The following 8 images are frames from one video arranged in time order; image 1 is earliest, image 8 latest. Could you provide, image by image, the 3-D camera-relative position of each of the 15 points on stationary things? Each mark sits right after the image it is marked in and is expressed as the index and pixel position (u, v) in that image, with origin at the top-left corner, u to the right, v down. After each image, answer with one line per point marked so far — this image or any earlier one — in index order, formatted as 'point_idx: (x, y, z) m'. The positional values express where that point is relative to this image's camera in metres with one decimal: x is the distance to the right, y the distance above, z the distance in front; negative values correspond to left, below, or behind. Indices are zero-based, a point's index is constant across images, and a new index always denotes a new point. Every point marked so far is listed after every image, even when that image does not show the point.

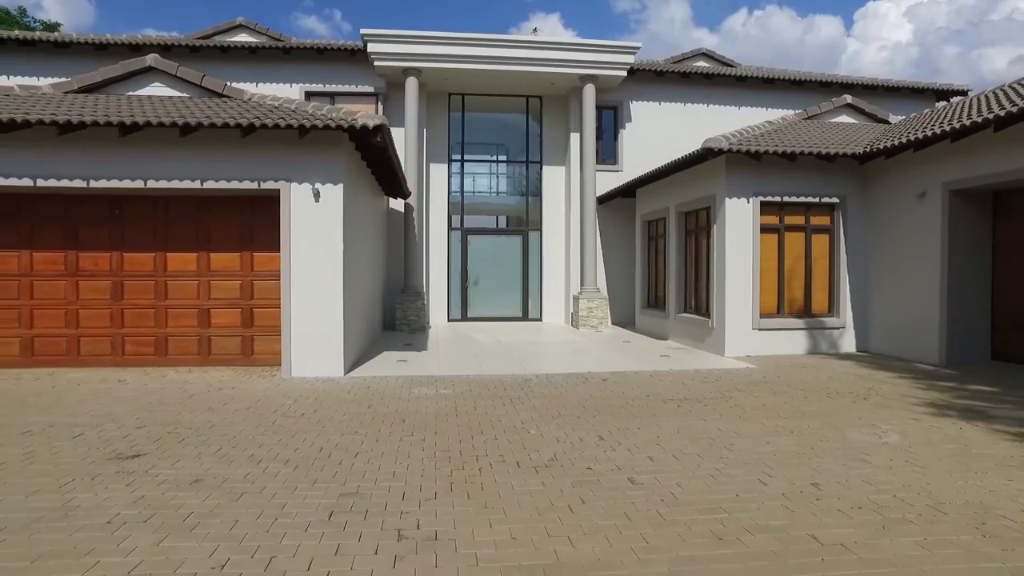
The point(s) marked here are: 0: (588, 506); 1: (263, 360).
0: (+0.5, -1.3, +4.0) m
1: (-3.5, -1.0, +9.4) m
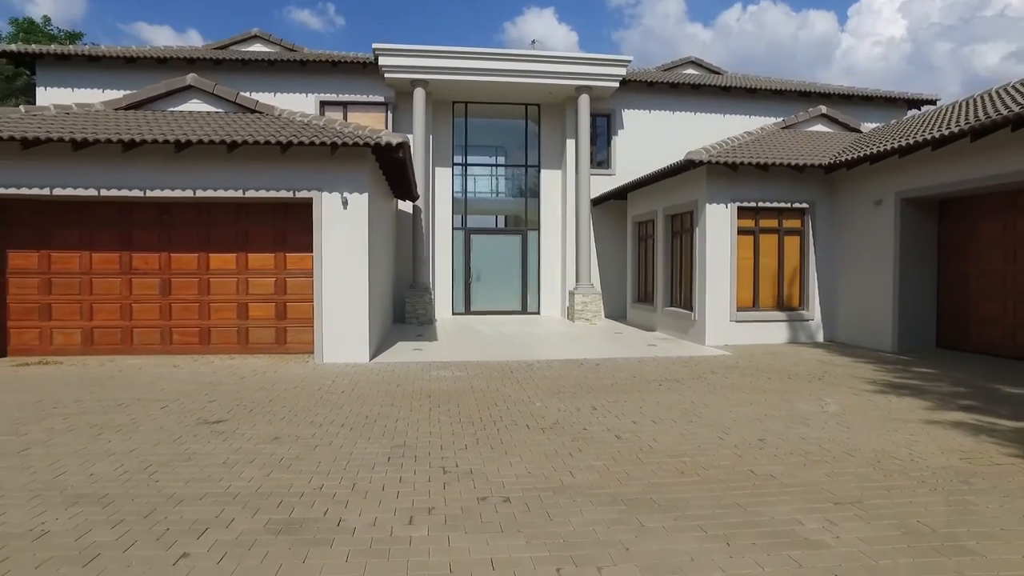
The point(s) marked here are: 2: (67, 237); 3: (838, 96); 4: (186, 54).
0: (+0.6, -1.3, +5.2) m
1: (-3.4, -1.0, +10.6) m
2: (-6.9, +0.8, +10.3) m
3: (+9.0, +5.3, +18.3) m
4: (-7.9, +5.7, +16.2) m
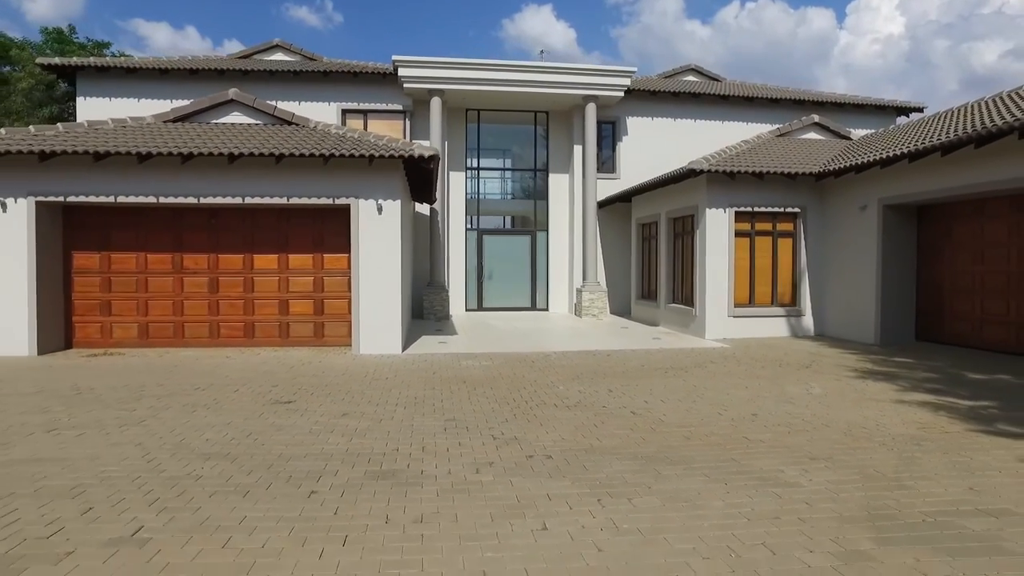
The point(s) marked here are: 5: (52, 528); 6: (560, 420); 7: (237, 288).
0: (+0.9, -1.2, +6.2) m
1: (-3.1, -0.9, +11.6) m
2: (-6.6, +0.8, +11.3) m
3: (+9.3, +5.4, +19.3) m
4: (-7.6, +5.8, +17.2) m
5: (-2.4, -1.3, +3.6) m
6: (+0.5, -1.2, +6.4) m
7: (-4.7, 0.0, +11.5) m
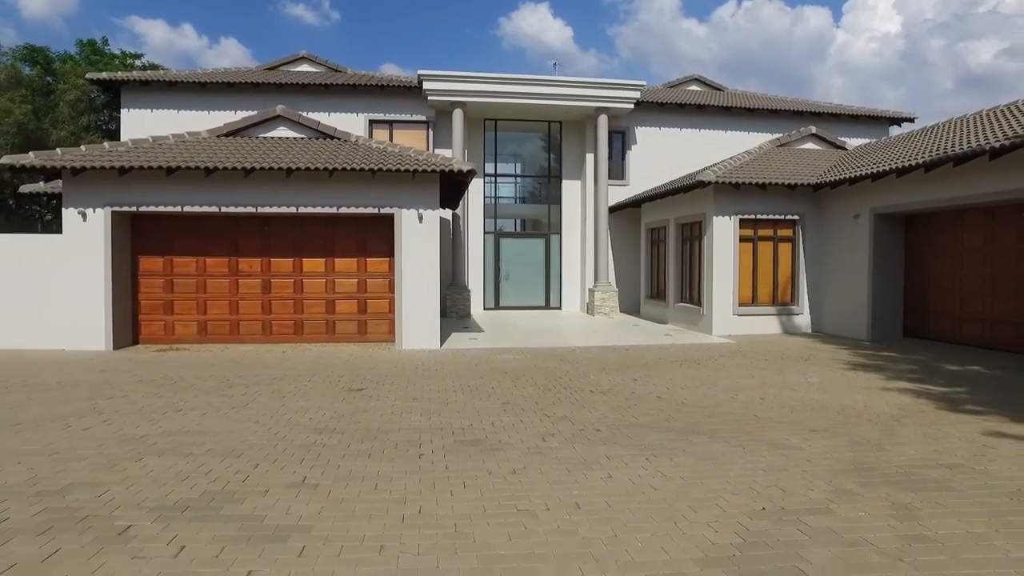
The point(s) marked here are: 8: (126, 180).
0: (+1.4, -1.3, +7.4) m
1: (-2.6, -1.0, +12.8) m
2: (-6.1, +0.8, +12.4) m
3: (+9.8, +5.4, +20.5) m
4: (-7.2, +5.8, +18.3) m
5: (-1.9, -1.3, +4.7) m
6: (+1.0, -1.3, +7.5) m
7: (-4.2, 0.0, +12.6) m
8: (-6.8, +1.9, +11.7) m
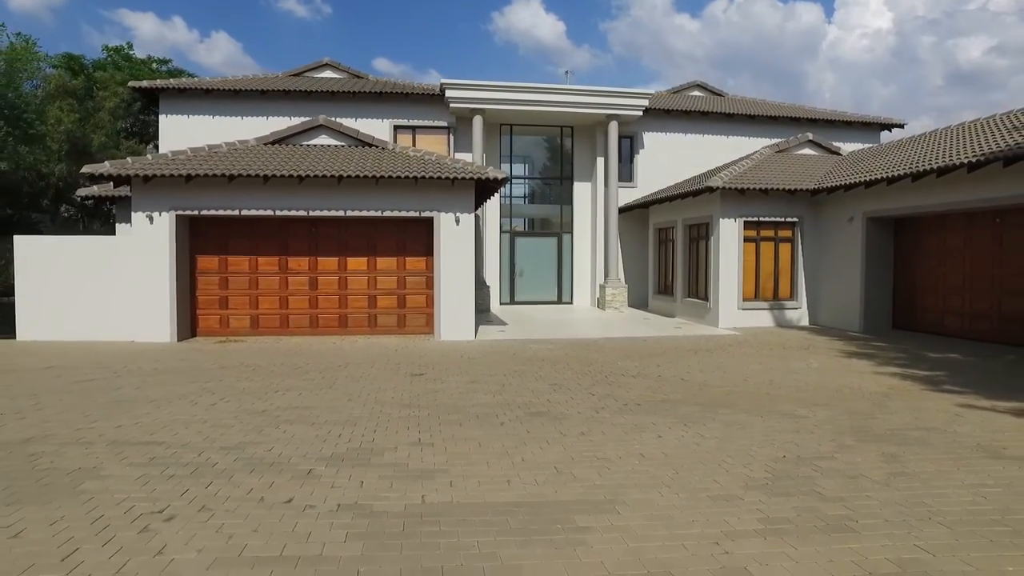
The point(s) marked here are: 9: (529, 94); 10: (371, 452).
0: (+2.0, -1.3, +8.6) m
1: (-2.1, -0.9, +13.9) m
2: (-5.5, +0.9, +13.5) m
3: (+10.2, +5.5, +21.8) m
4: (-6.7, +5.9, +19.4) m
5: (-1.3, -1.3, +5.9) m
6: (+1.6, -1.3, +8.8) m
7: (-3.7, 0.0, +13.8) m
8: (-6.2, +2.0, +12.8) m
9: (+0.5, +5.6, +19.3) m
10: (-1.1, -1.3, +5.4) m
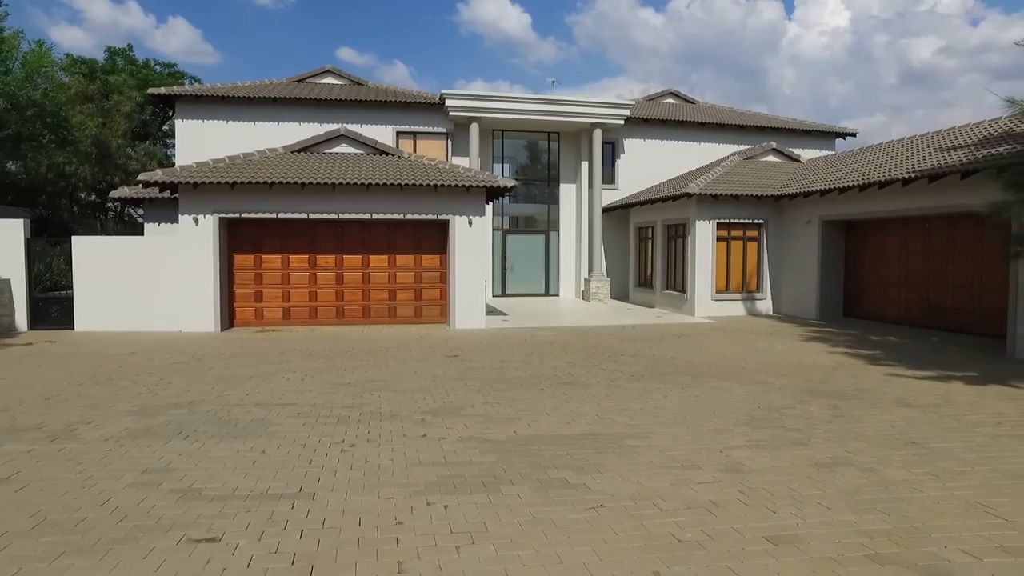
0: (+2.4, -1.2, +10.6) m
1: (-2.0, -0.8, +15.7) m
2: (-5.4, +1.0, +15.1) m
3: (+9.9, +5.8, +24.1) m
4: (-6.9, +6.1, +20.8) m
5: (-0.8, -1.3, +7.7) m
6: (+1.9, -1.2, +10.7) m
7: (-3.6, +0.2, +15.4) m
8: (-6.1, +2.1, +14.3) m
9: (+0.3, +5.8, +21.1) m
10: (-0.6, -1.3, +7.2) m
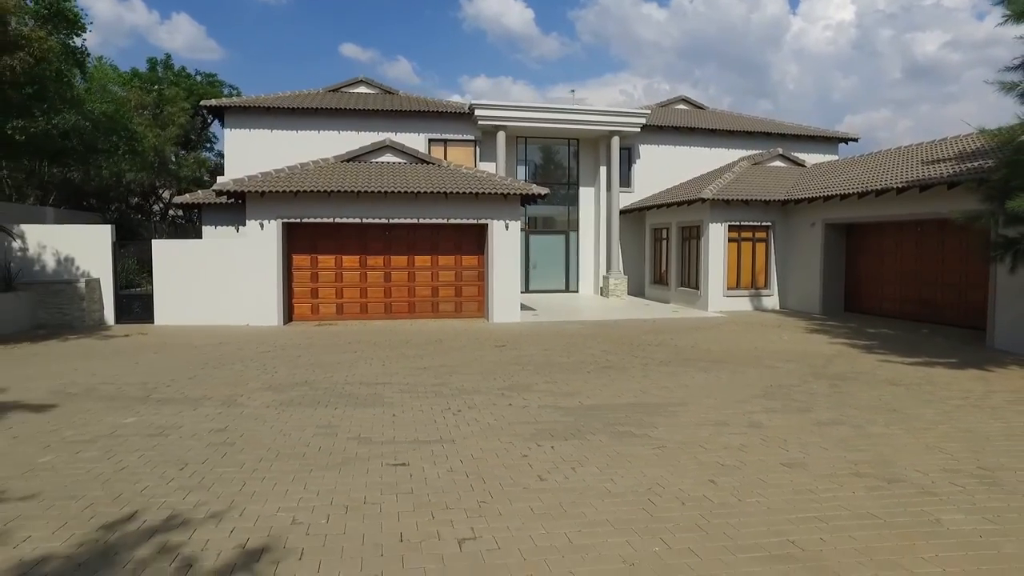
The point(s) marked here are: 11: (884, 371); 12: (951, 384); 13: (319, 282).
0: (+3.1, -1.2, +12.2) m
1: (-1.2, -0.7, +17.3) m
2: (-4.6, +1.0, +16.7) m
3: (+10.7, +5.9, +25.6) m
4: (-6.1, +6.2, +22.4) m
5: (0.0, -1.3, +9.4) m
6: (+2.7, -1.1, +12.3) m
7: (-2.8, +0.2, +17.0) m
8: (-5.3, +2.1, +16.0) m
9: (+1.1, +5.9, +22.7) m
10: (+0.2, -1.3, +8.8) m
11: (+5.5, -1.2, +9.9) m
12: (+5.9, -1.3, +9.0) m
13: (-4.9, +0.1, +16.8) m
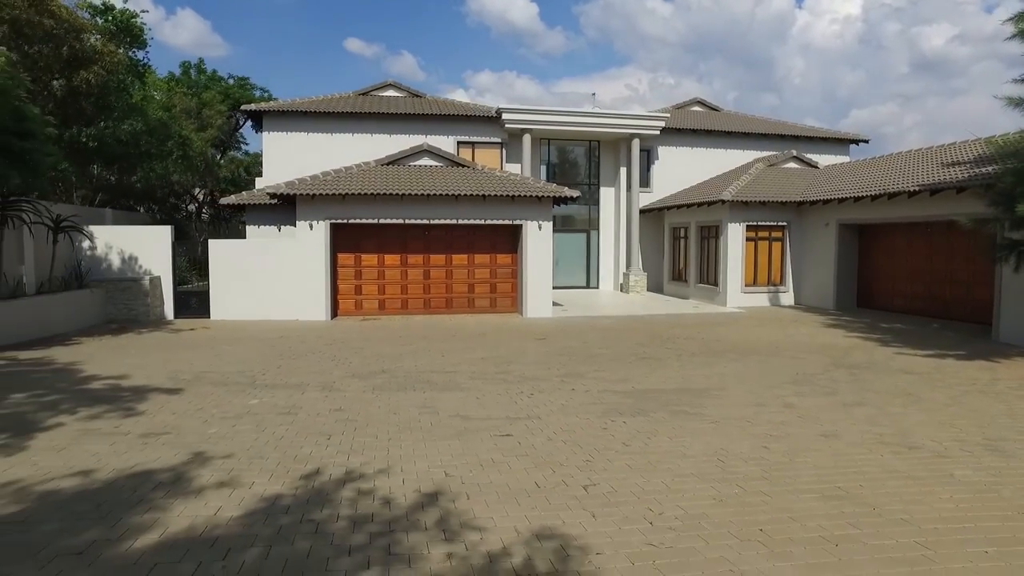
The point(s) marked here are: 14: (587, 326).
0: (+4.0, -1.1, +13.2) m
1: (-0.3, -0.6, +18.4) m
2: (-3.7, +1.1, +17.8) m
3: (+11.6, +6.1, +26.5) m
4: (-5.2, +6.3, +23.4) m
5: (+0.8, -1.3, +10.4) m
6: (+3.5, -1.1, +13.4) m
7: (-1.9, +0.3, +18.1) m
8: (-4.4, +2.2, +17.0) m
9: (+2.0, +6.1, +23.7) m
10: (+1.0, -1.3, +9.9) m
11: (+6.4, -1.2, +10.9) m
12: (+6.7, -1.3, +10.0) m
13: (-4.0, +0.2, +17.9) m
14: (+1.7, -0.9, +15.5) m
